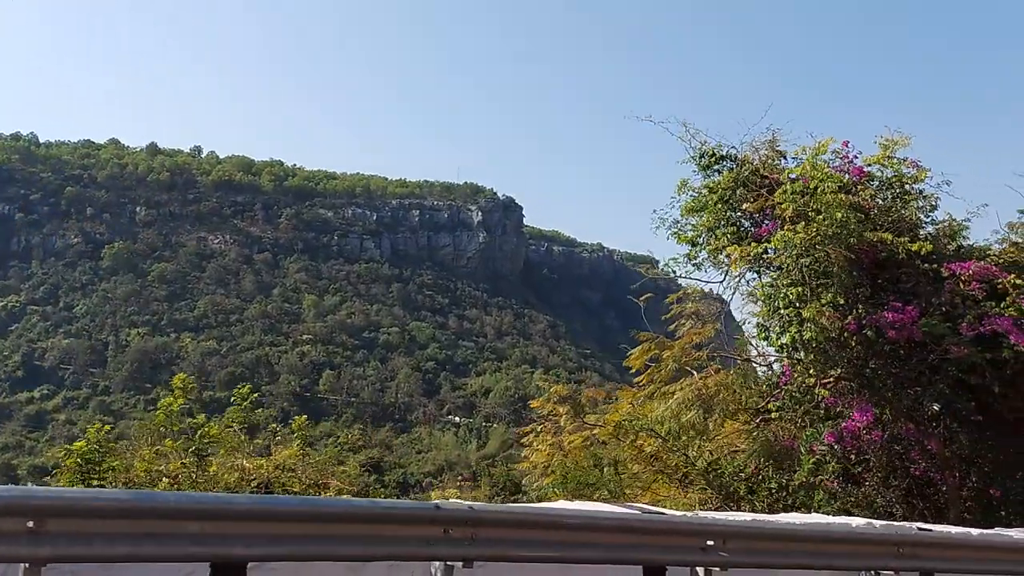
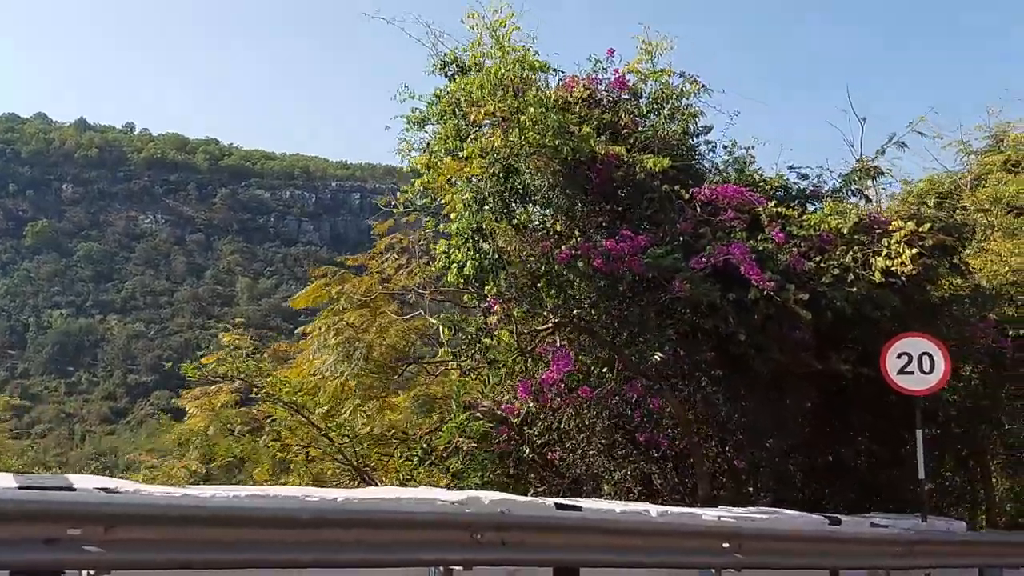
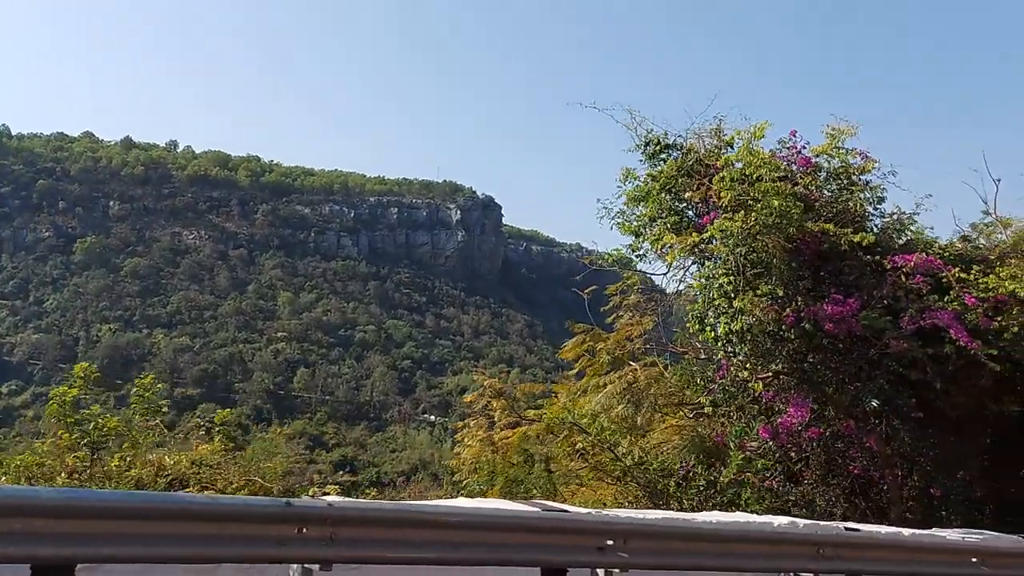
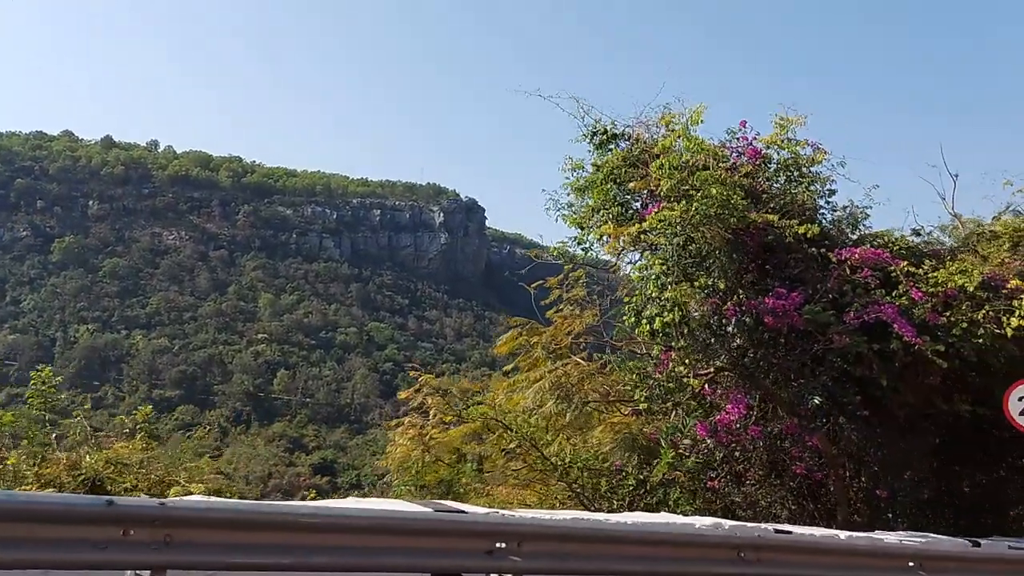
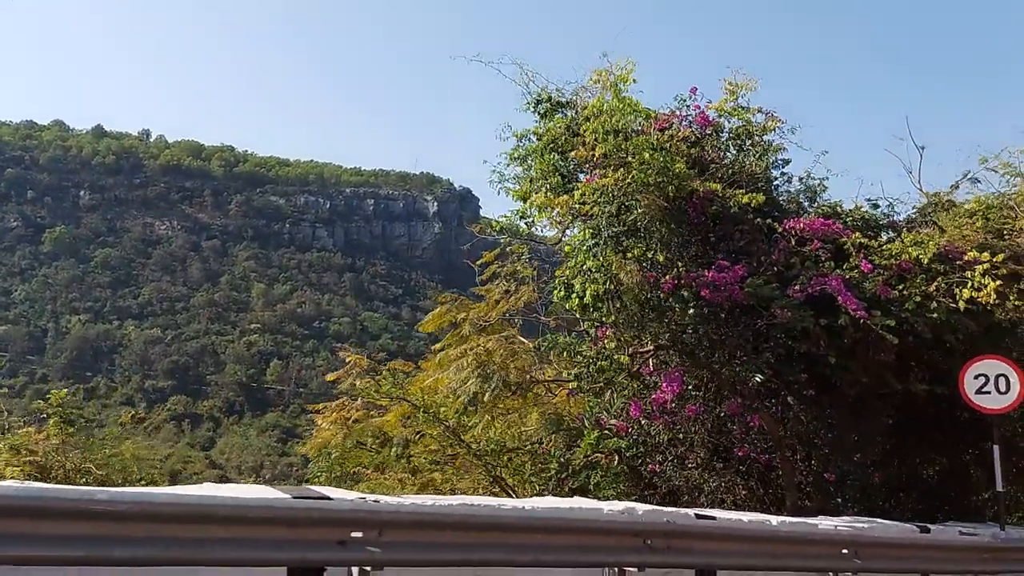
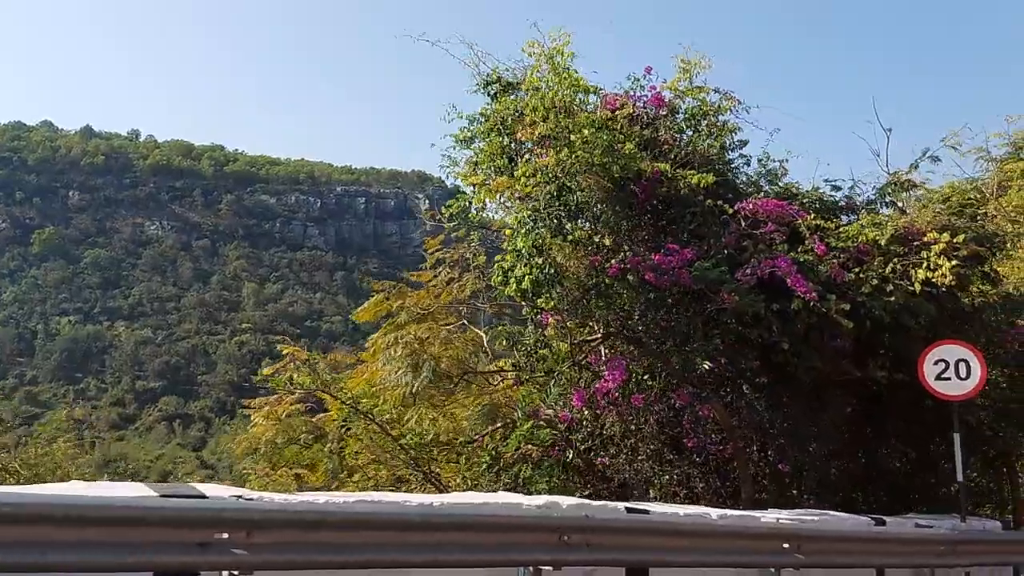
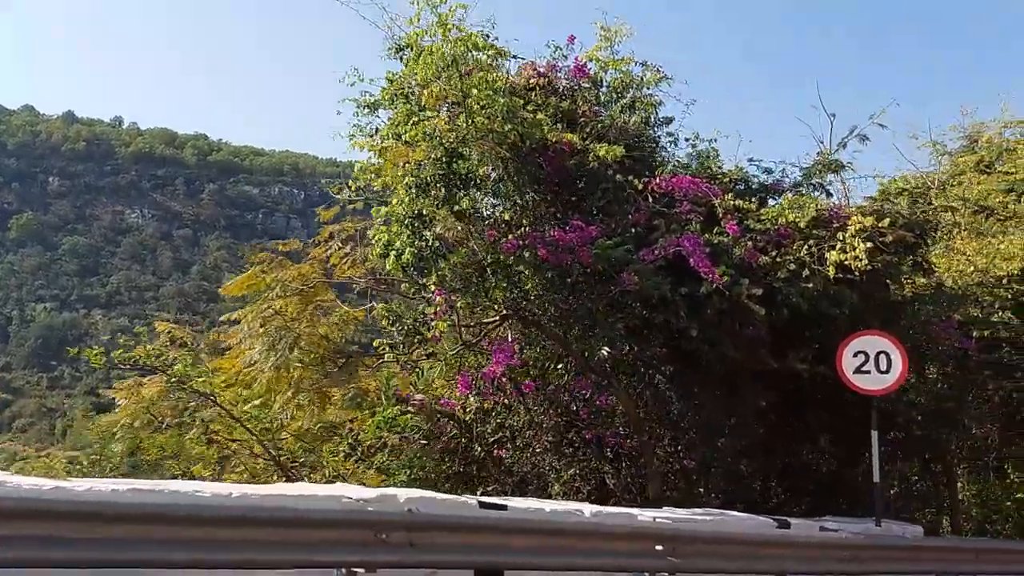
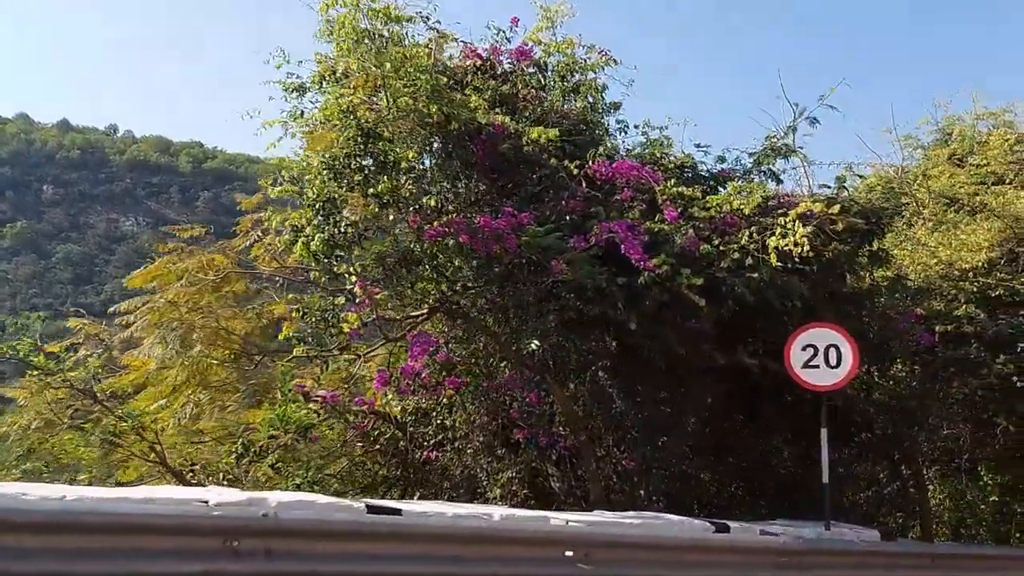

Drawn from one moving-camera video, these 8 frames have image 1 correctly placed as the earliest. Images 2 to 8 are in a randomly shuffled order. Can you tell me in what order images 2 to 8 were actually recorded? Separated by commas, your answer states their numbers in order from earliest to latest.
3, 4, 5, 6, 2, 7, 8
